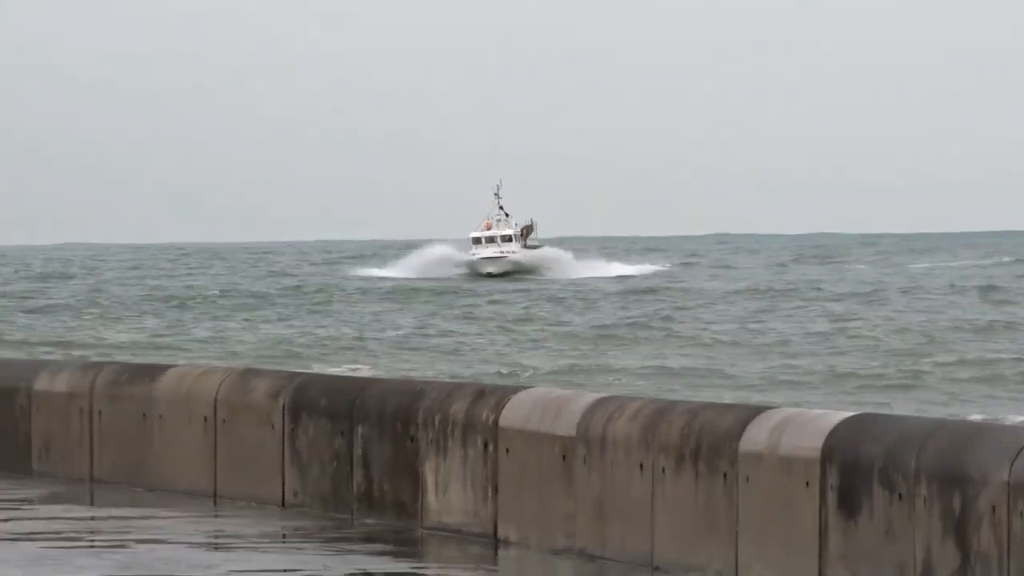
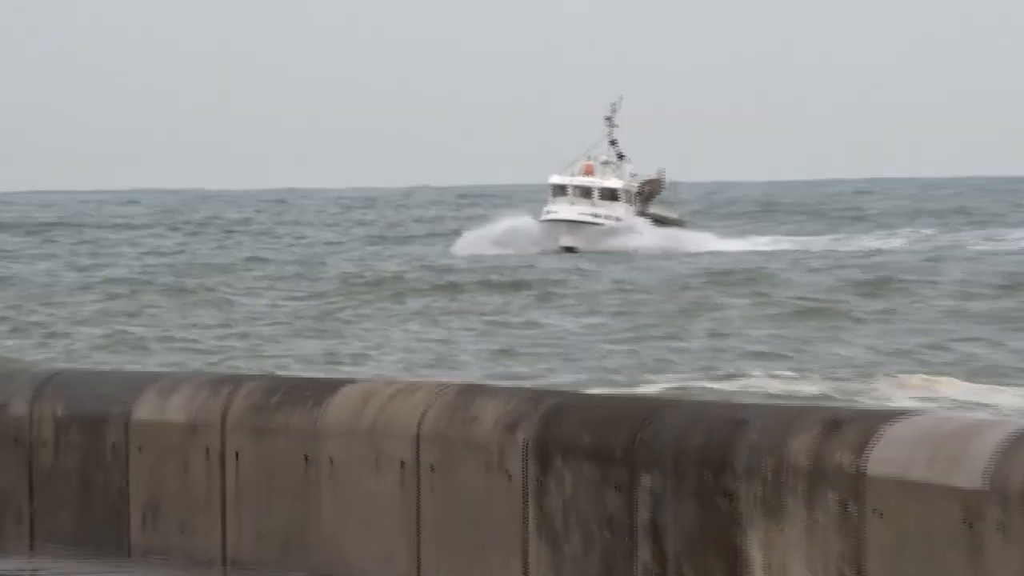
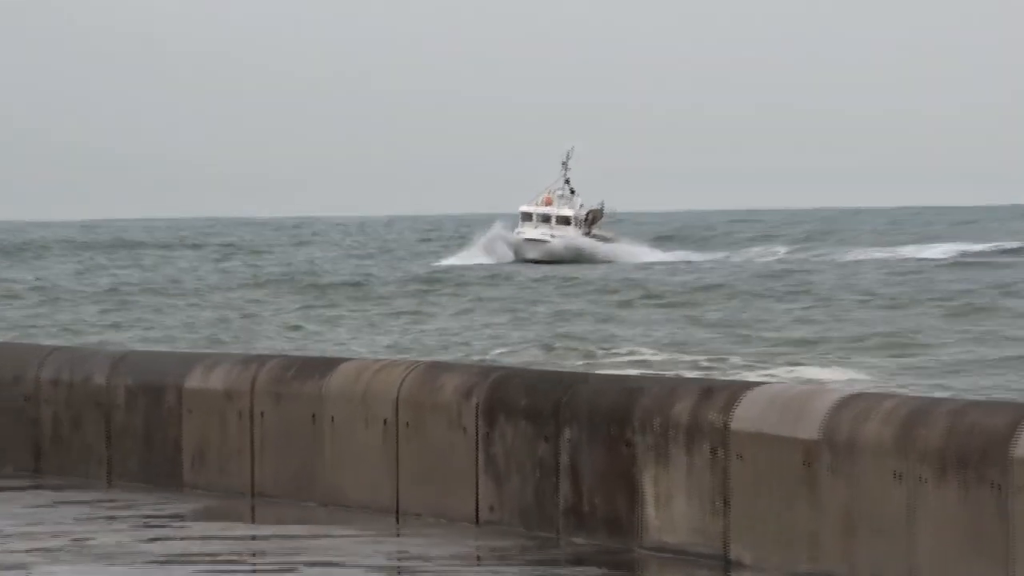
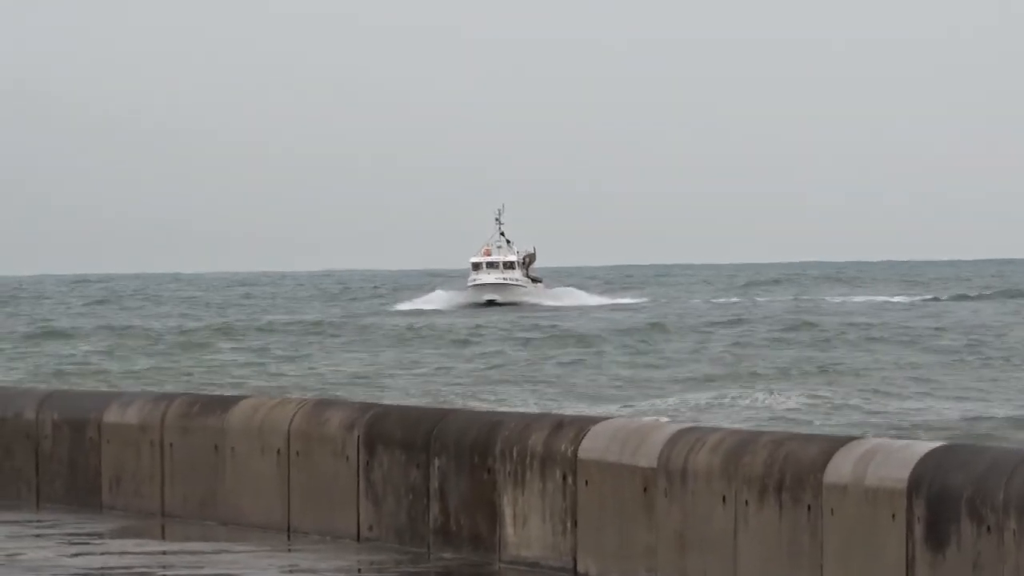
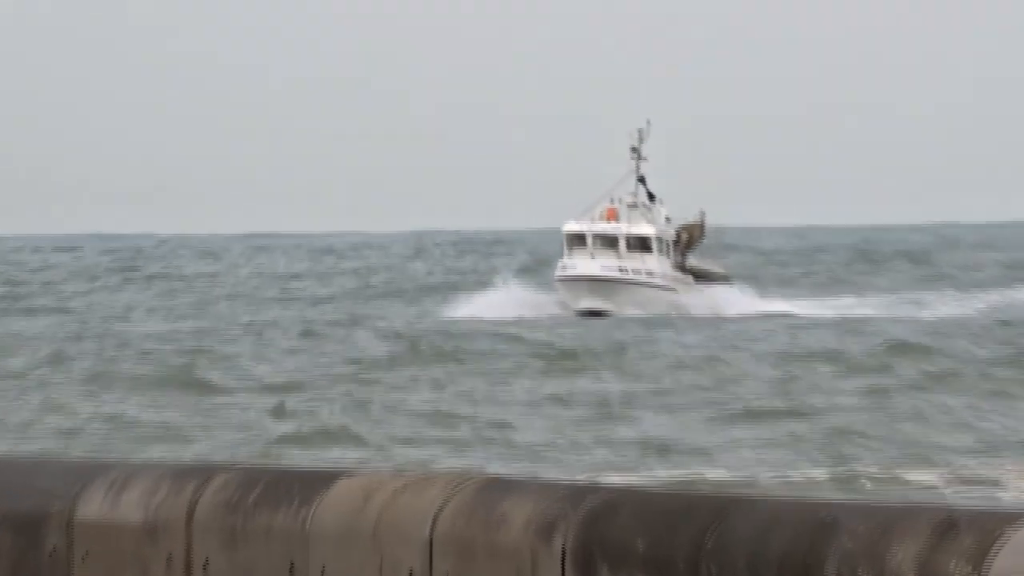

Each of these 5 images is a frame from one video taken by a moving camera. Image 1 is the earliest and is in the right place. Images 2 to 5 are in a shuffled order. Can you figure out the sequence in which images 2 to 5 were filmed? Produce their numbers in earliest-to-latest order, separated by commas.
4, 3, 2, 5
